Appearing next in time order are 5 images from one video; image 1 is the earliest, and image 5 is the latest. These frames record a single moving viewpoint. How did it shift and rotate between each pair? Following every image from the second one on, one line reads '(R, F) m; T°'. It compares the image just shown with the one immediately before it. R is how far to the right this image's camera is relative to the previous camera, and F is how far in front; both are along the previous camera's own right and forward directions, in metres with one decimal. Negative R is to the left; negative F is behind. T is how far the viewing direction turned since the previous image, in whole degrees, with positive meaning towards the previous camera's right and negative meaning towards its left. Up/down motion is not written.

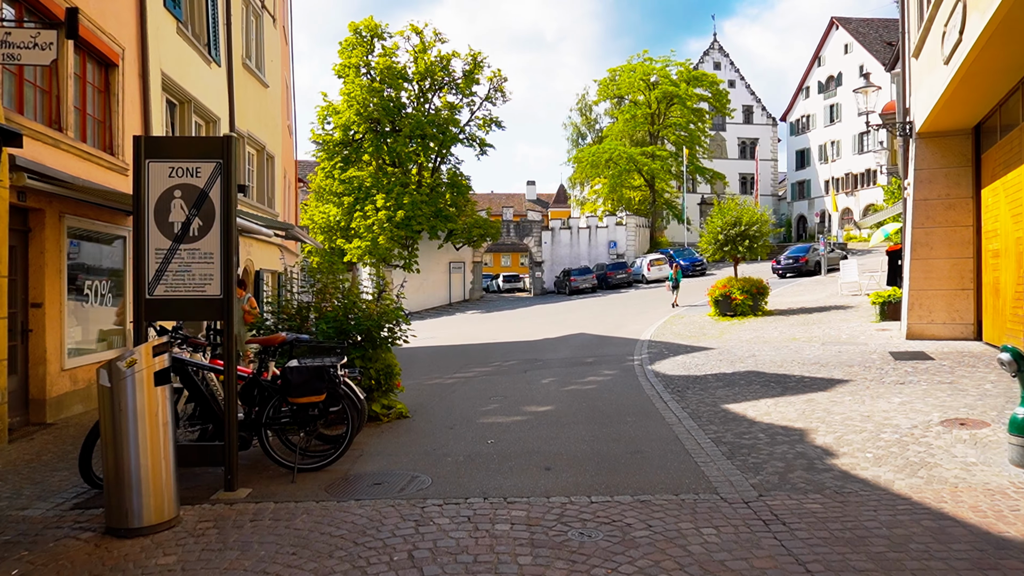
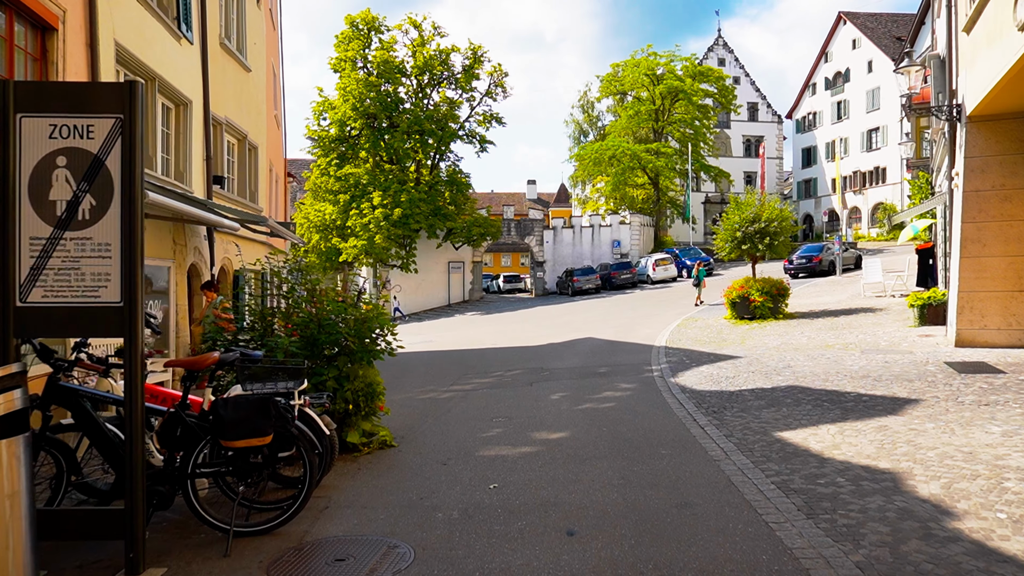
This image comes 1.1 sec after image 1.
(-0.1, +1.6) m; 0°
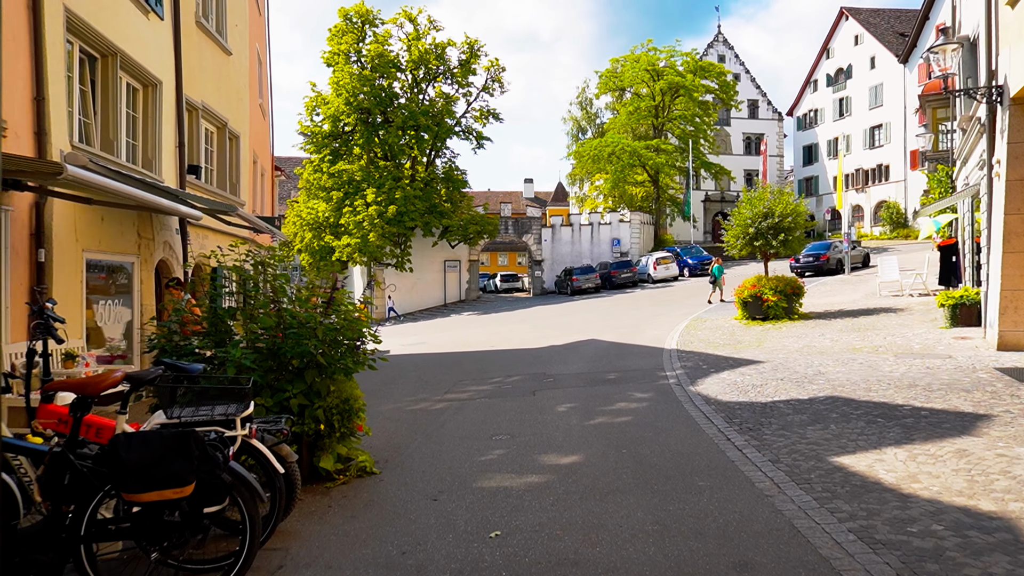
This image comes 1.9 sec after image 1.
(-0.1, +1.2) m; 0°
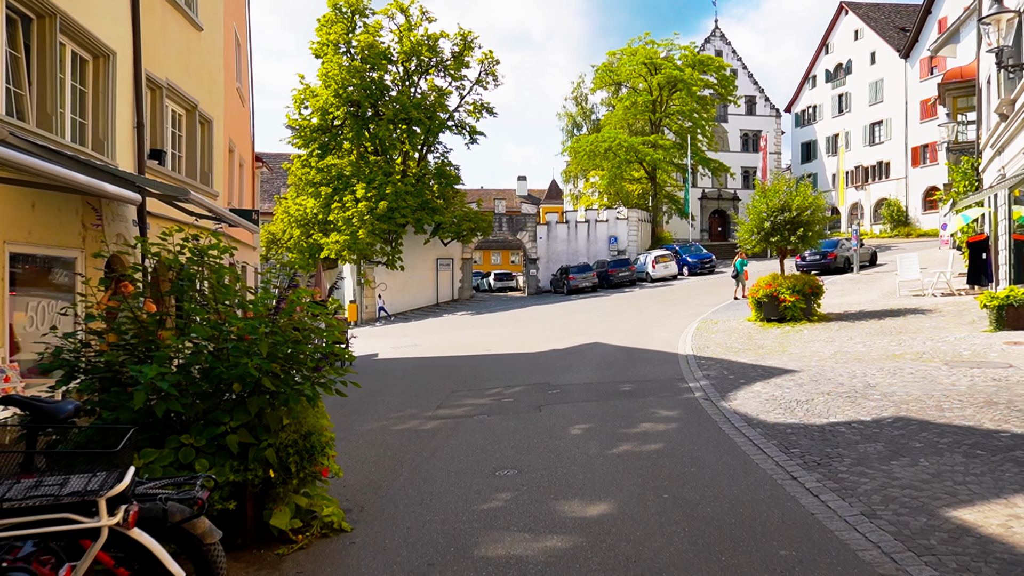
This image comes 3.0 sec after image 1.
(-0.1, +1.5) m; +1°
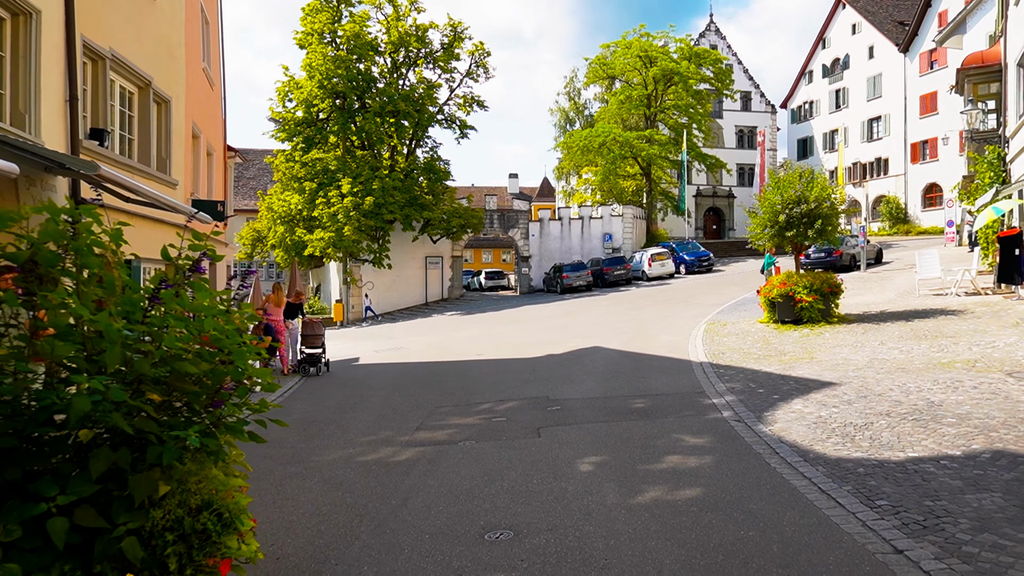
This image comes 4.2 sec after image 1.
(0.0, +1.6) m; +1°
